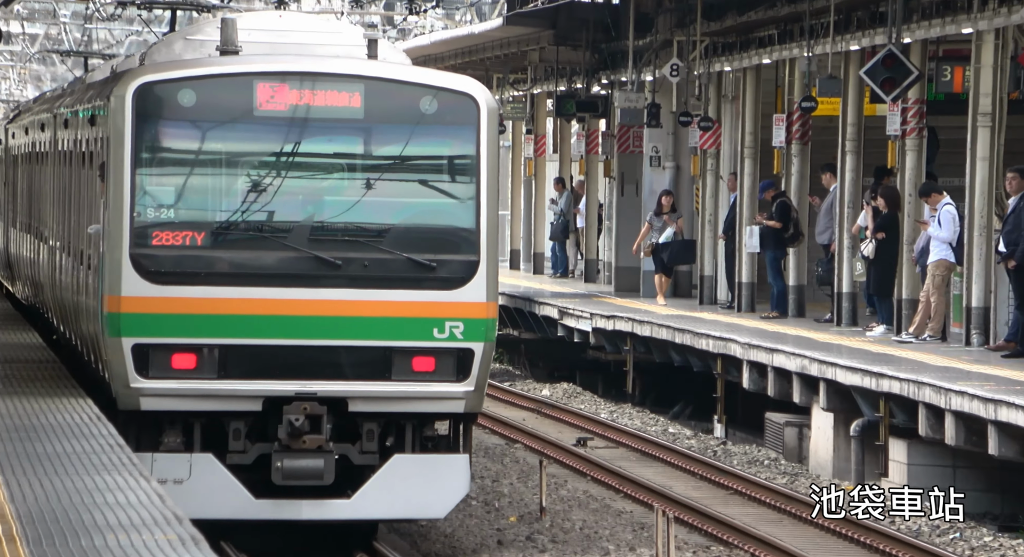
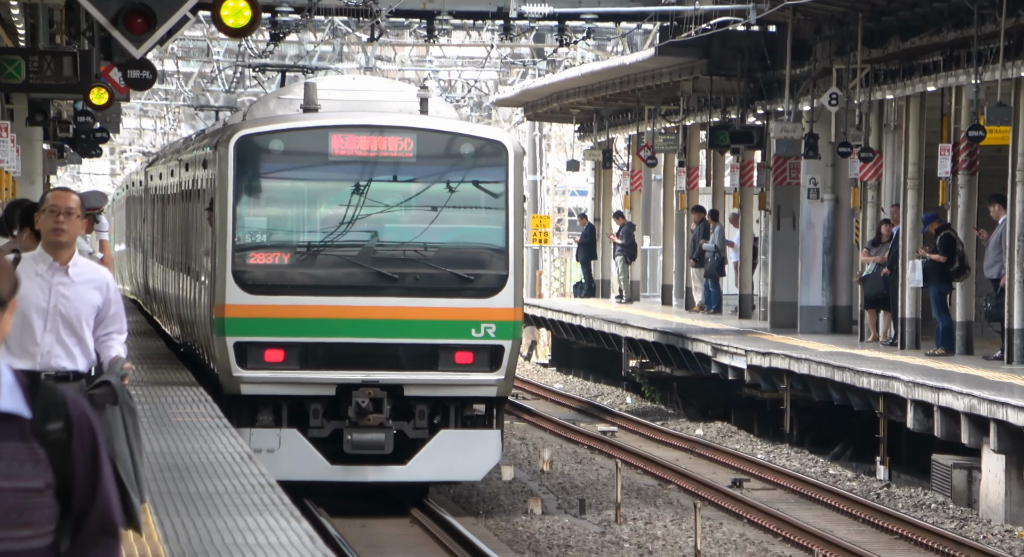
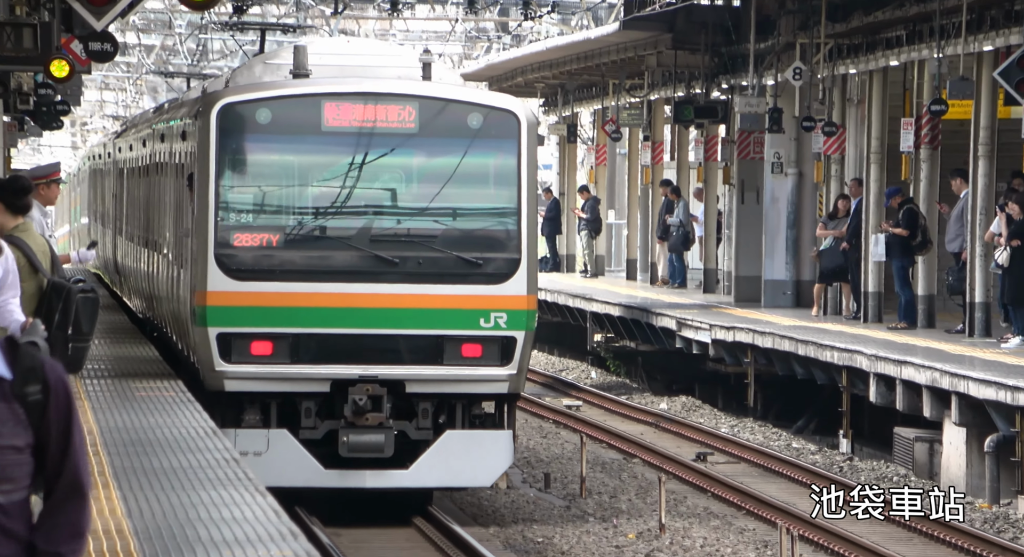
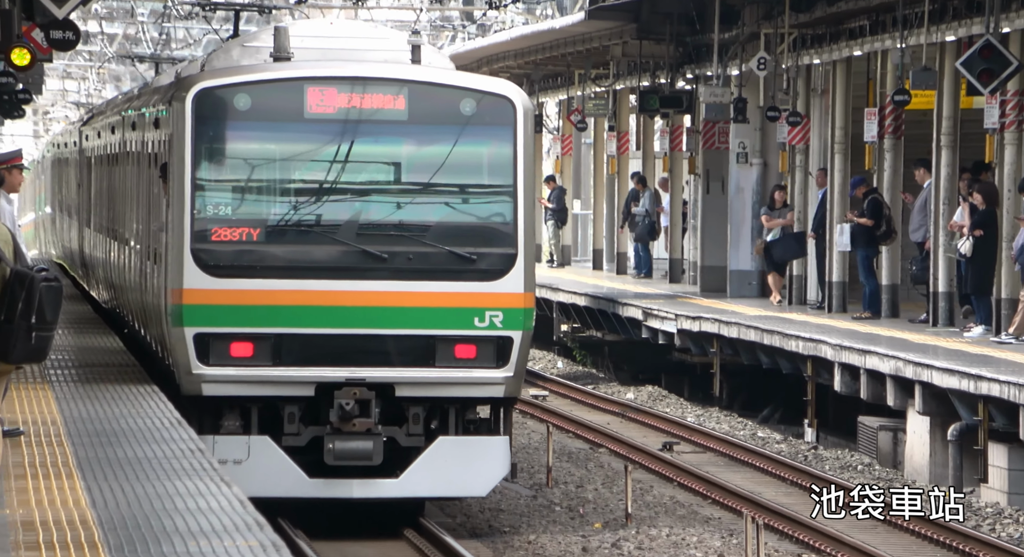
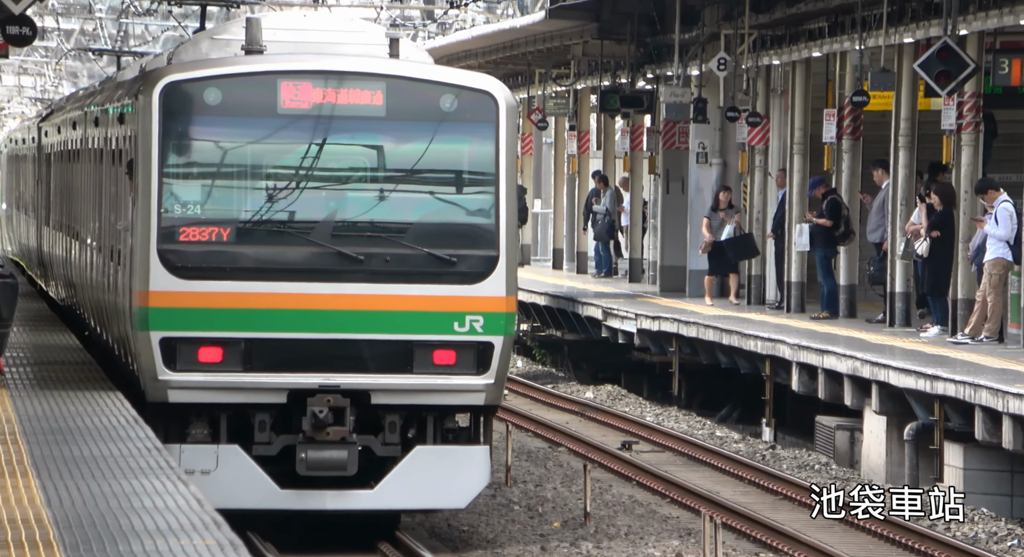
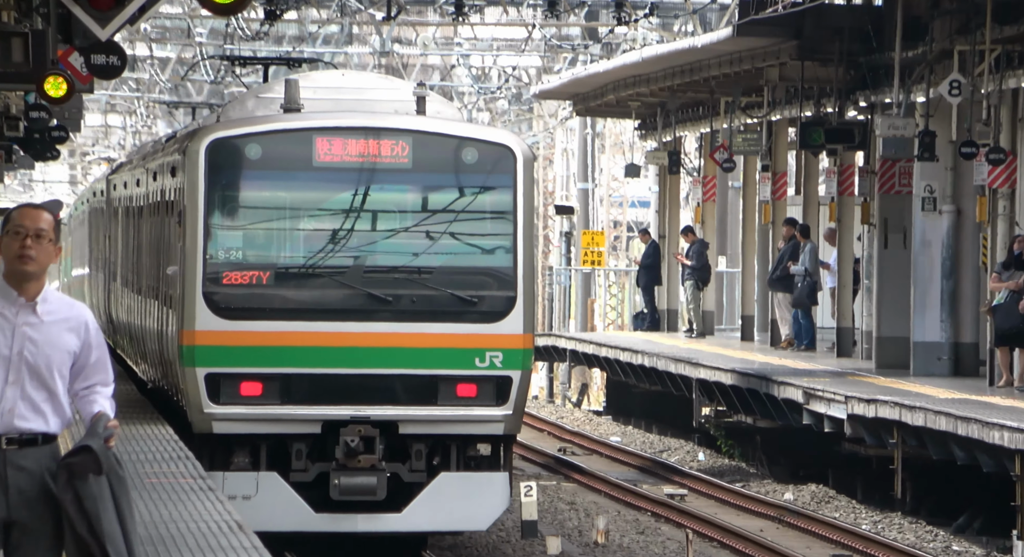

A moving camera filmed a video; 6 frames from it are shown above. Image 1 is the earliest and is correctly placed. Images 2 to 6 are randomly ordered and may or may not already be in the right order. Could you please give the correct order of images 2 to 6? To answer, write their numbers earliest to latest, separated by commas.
5, 4, 3, 2, 6
